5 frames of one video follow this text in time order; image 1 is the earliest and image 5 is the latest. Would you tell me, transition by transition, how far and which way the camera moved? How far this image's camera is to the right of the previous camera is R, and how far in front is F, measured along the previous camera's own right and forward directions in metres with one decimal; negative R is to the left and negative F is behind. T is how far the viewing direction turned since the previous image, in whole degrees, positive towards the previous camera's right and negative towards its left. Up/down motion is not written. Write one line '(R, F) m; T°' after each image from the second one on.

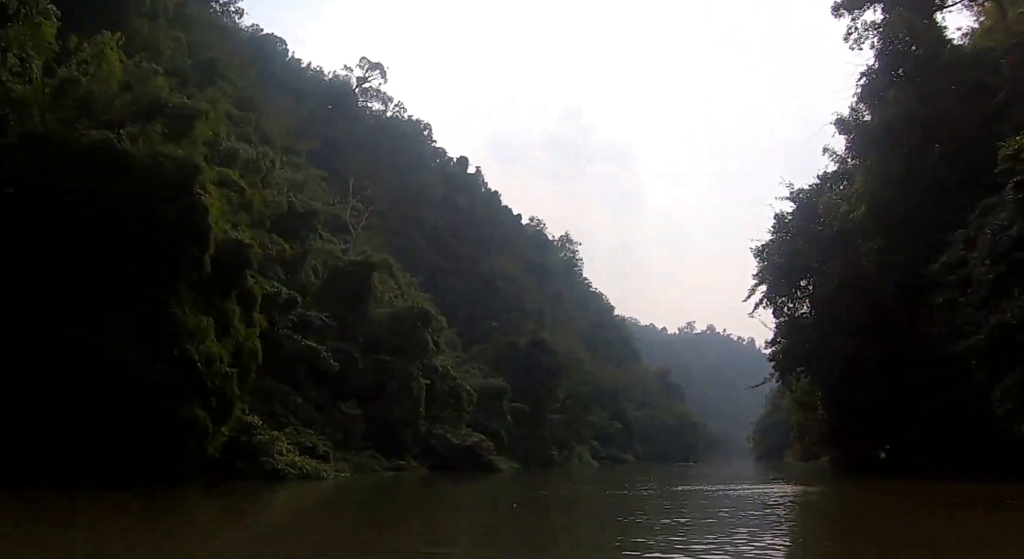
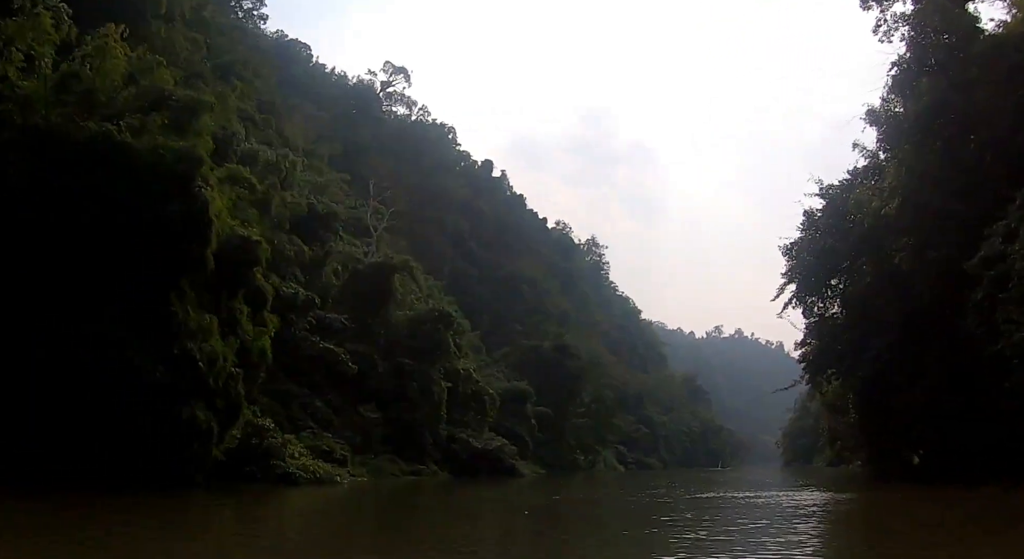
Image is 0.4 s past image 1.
(+0.2, +0.5) m; -2°
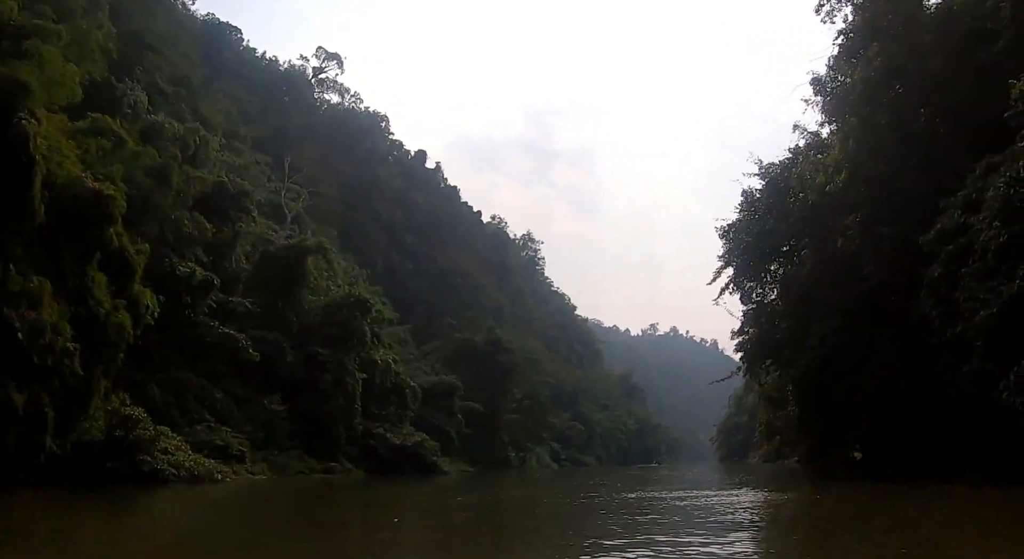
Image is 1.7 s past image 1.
(+0.6, +2.1) m; +5°
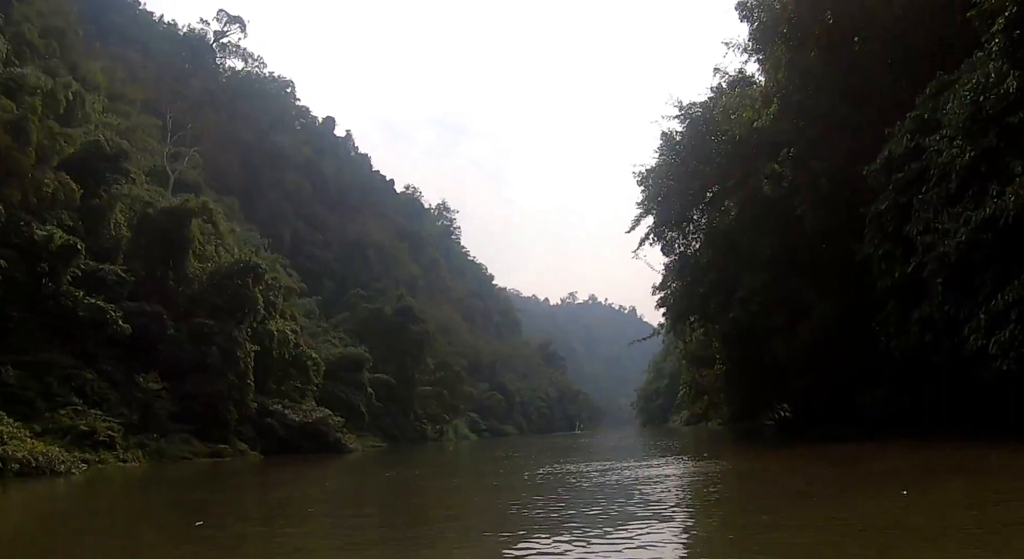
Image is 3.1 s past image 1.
(+0.4, +2.1) m; +6°
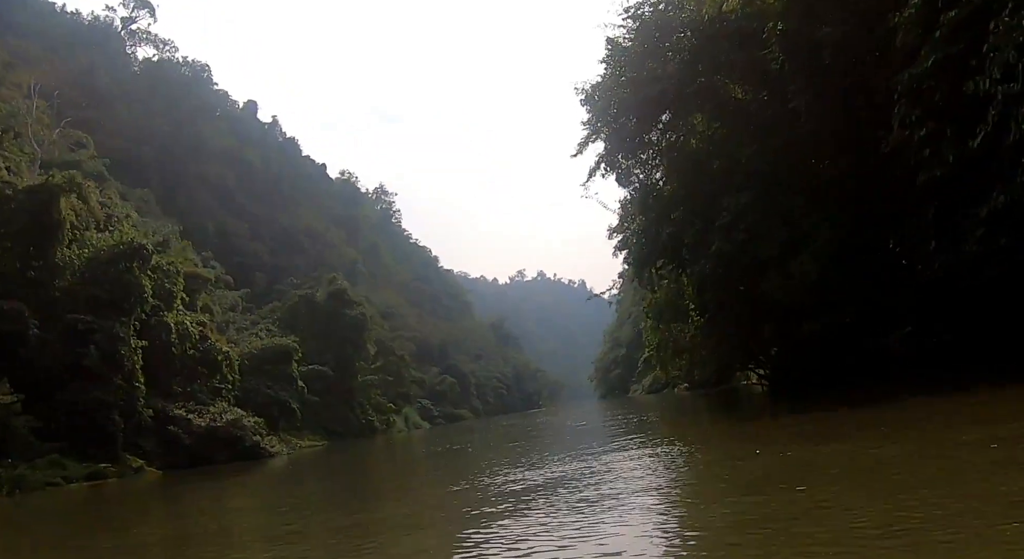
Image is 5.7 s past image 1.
(+0.5, +3.8) m; +4°
